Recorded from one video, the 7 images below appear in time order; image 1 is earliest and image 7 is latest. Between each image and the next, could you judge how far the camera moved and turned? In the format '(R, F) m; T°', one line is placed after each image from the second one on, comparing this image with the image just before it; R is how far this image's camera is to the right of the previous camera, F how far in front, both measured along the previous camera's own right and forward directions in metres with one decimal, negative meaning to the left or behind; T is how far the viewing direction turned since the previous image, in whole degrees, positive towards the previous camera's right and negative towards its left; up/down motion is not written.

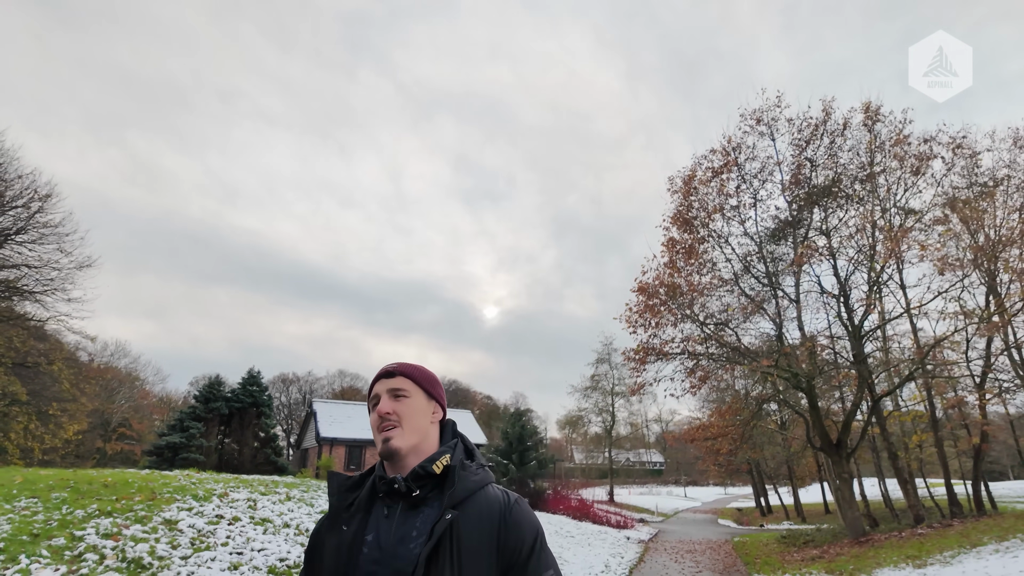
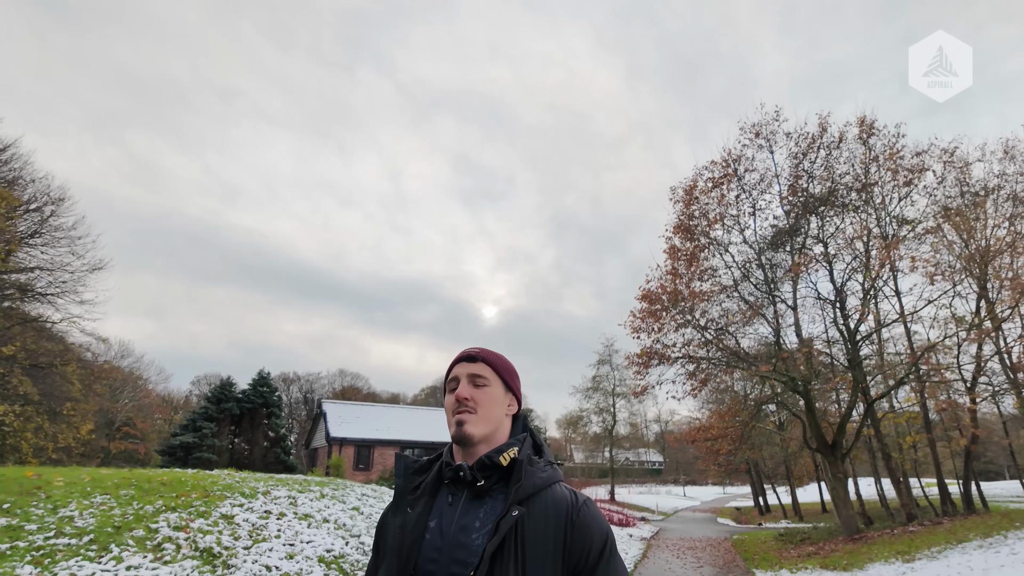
(-0.3, -0.6) m; 0°
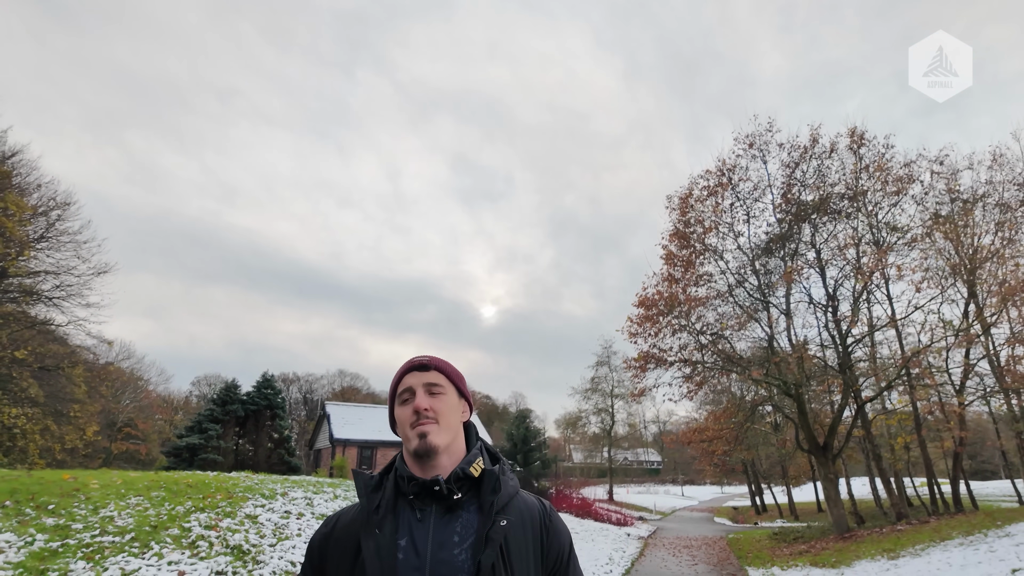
(-0.1, -0.4) m; 0°
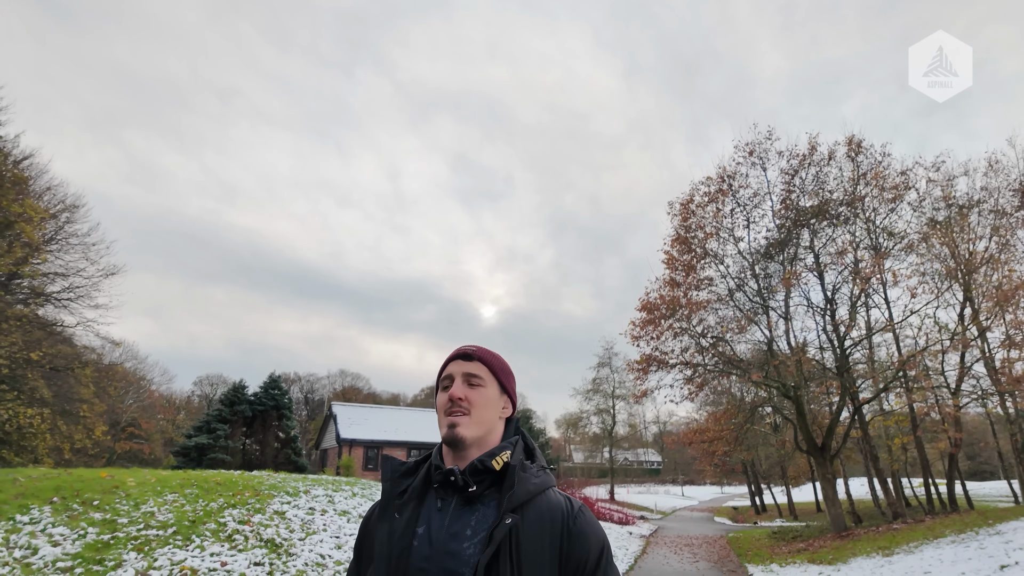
(-0.2, -0.4) m; 0°
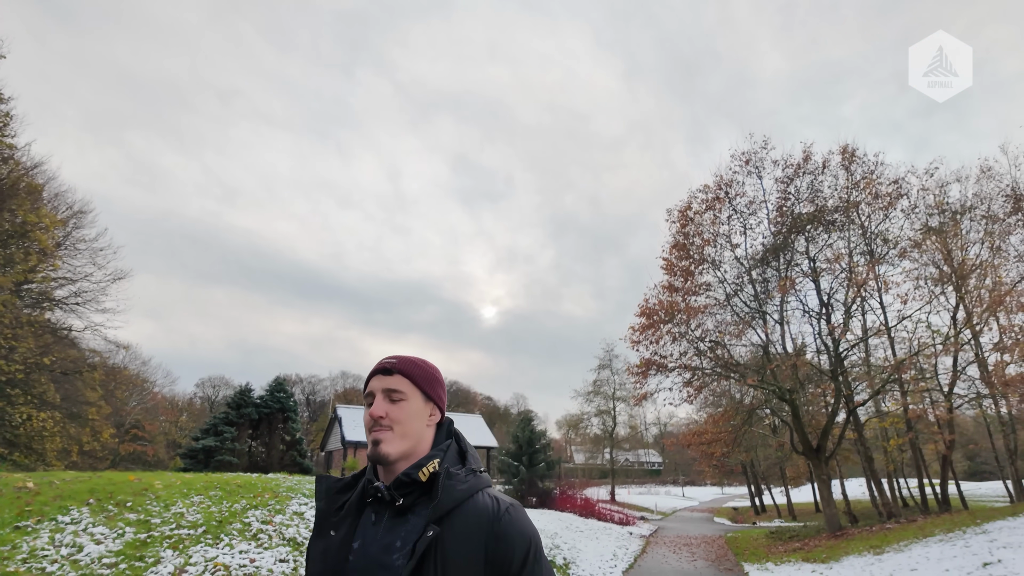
(-0.1, -0.4) m; 0°
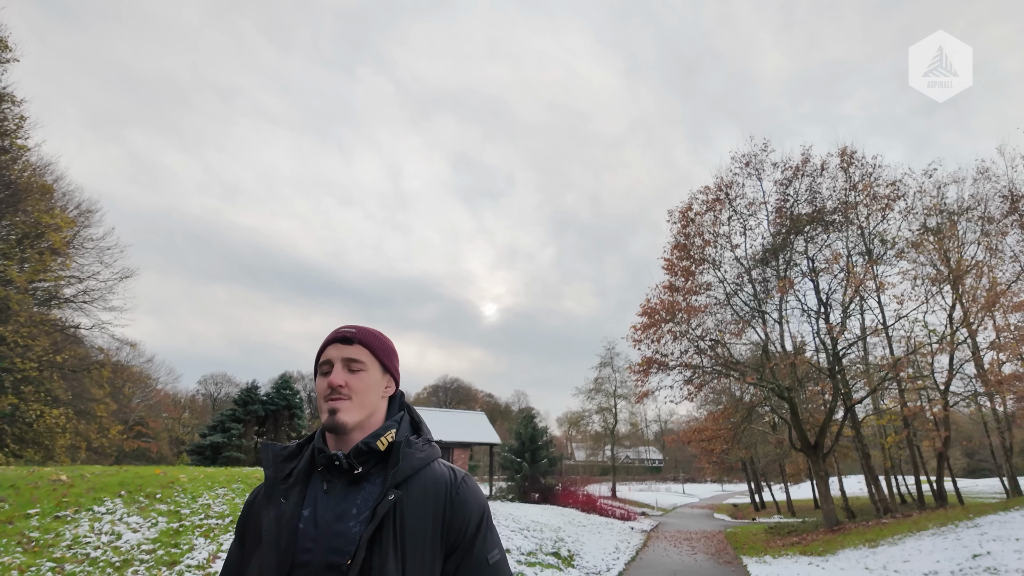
(-0.1, -0.3) m; 0°
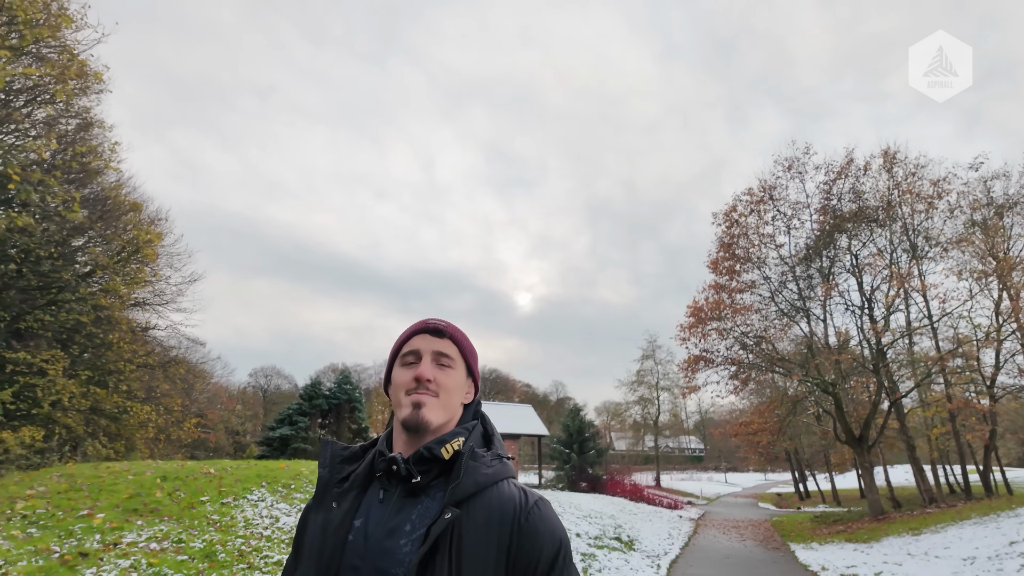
(-0.6, -1.1) m; -4°
